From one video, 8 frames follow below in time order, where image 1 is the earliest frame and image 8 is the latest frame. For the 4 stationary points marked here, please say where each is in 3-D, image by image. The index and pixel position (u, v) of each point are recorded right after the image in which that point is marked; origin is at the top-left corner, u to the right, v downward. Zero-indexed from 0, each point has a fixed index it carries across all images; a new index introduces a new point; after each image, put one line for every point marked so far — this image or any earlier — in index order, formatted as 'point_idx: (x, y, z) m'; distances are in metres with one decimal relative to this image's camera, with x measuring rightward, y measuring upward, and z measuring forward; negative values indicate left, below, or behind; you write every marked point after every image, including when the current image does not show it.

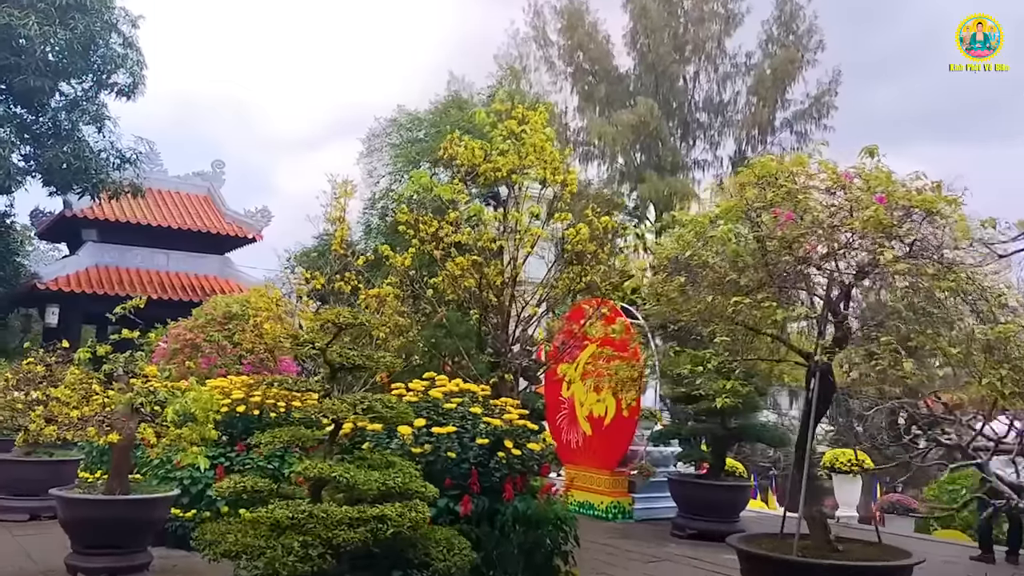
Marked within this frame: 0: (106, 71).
0: (-6.6, +3.5, +14.0) m
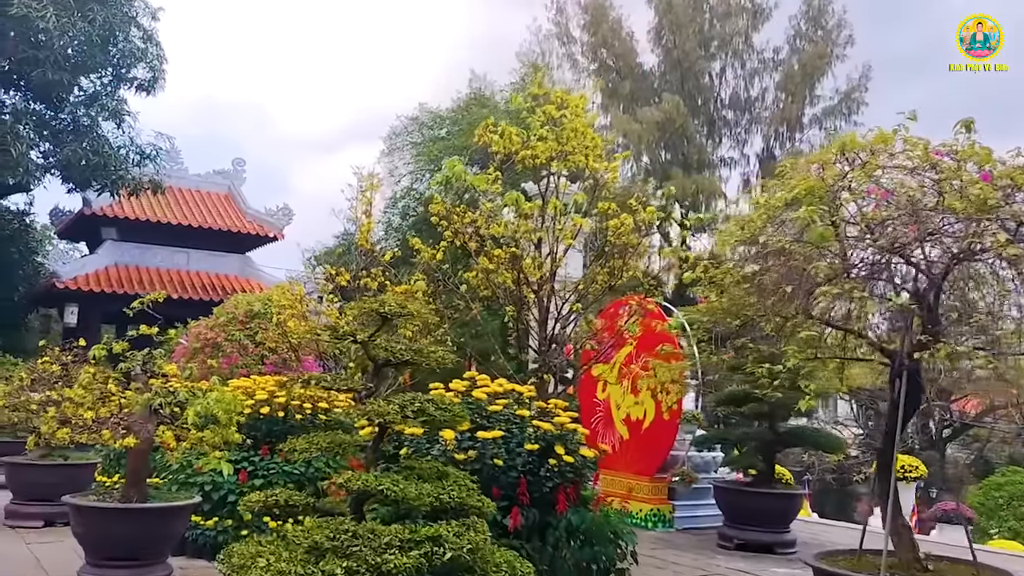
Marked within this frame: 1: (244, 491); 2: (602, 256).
0: (-6.1, +3.5, +13.7) m
1: (-2.0, -1.5, +6.4) m
2: (+0.8, +0.3, +7.6) m
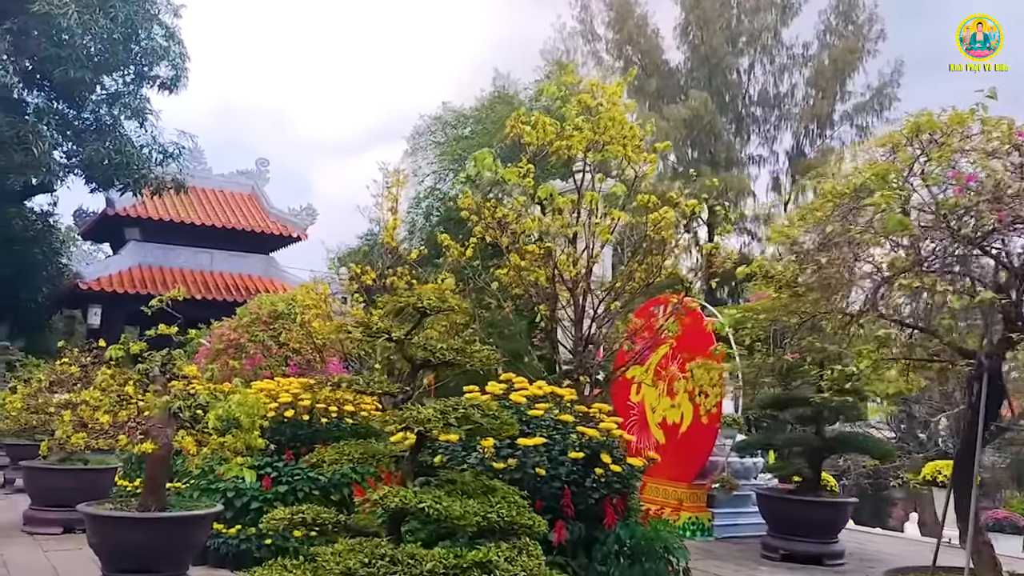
0: (-5.7, +3.5, +13.5) m
1: (-1.7, -1.5, +6.1) m
2: (+1.1, +0.3, +7.2) m
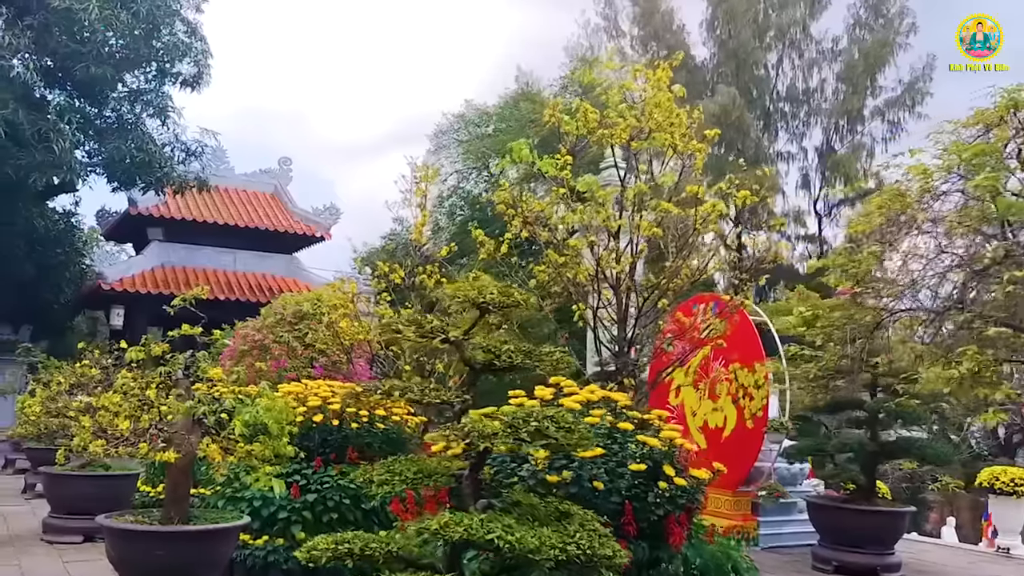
0: (-5.3, +3.5, +13.3) m
1: (-1.4, -1.5, +5.8) m
2: (+1.4, +0.3, +6.9) m
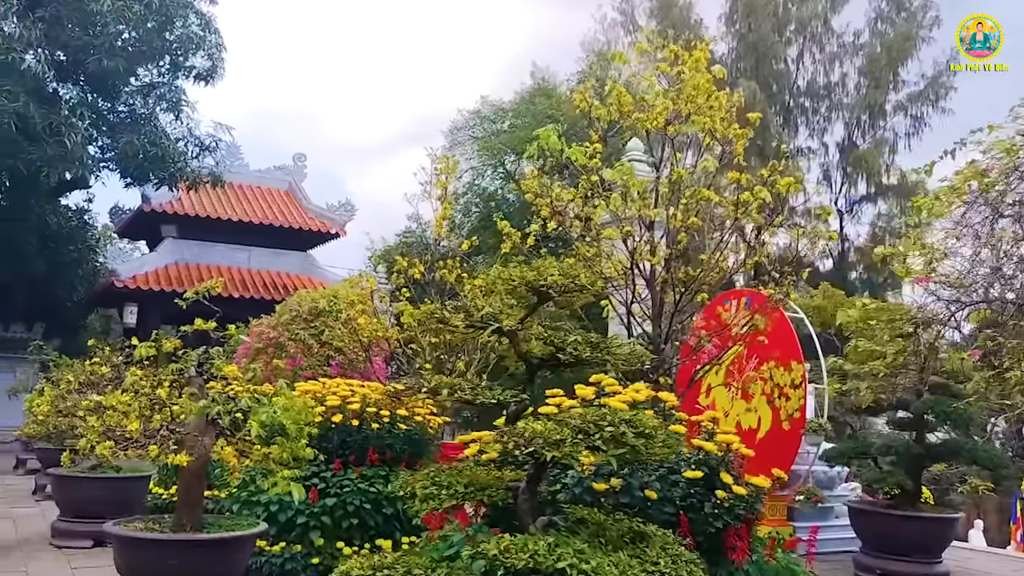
0: (-5.0, +3.6, +13.1) m
1: (-1.3, -1.4, +5.5) m
2: (+1.6, +0.4, +6.5) m
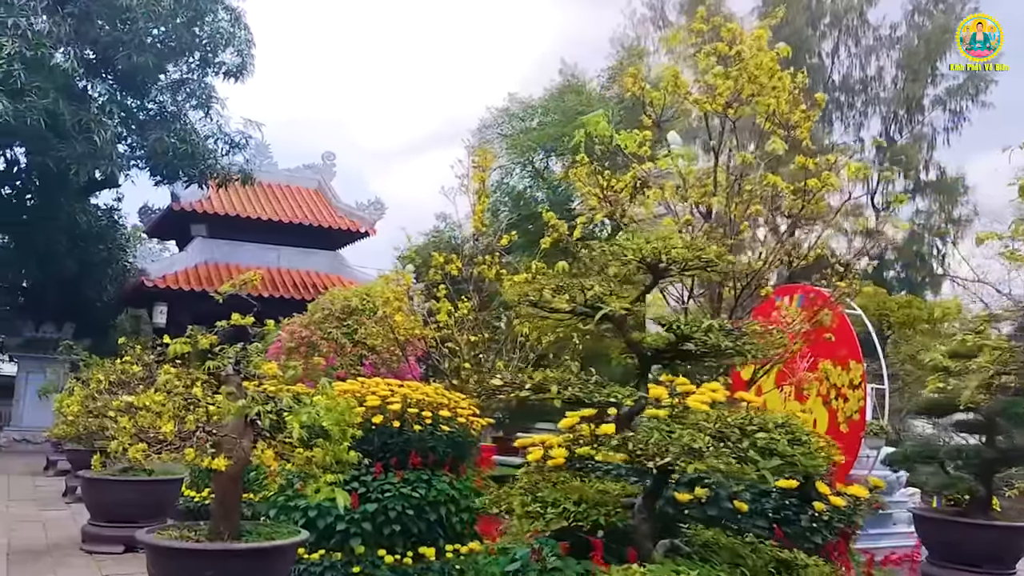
0: (-4.5, +3.6, +12.9) m
1: (-0.9, -1.4, +5.2) m
2: (+1.9, +0.4, +6.2) m
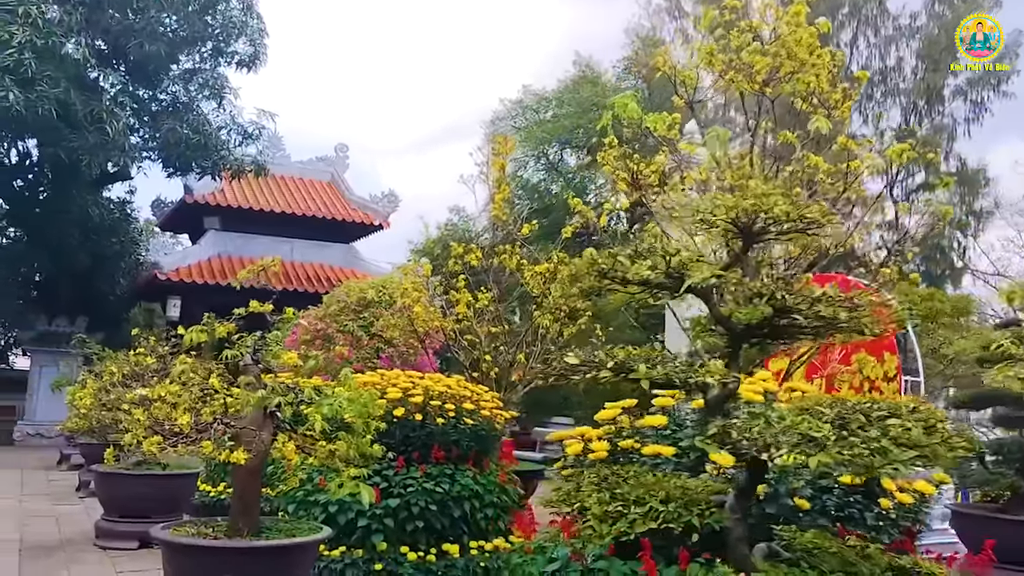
0: (-4.2, +3.7, +12.7) m
1: (-0.8, -1.3, +5.1) m
2: (+2.1, +0.5, +5.9) m
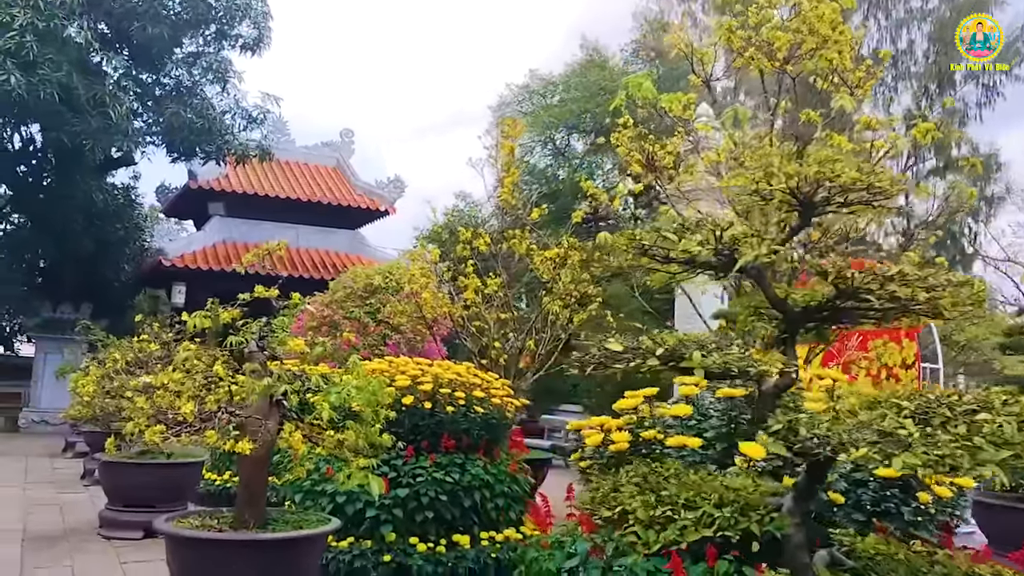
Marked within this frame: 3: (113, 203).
0: (-4.1, +3.9, +12.6) m
1: (-0.7, -1.2, +4.9) m
2: (+2.1, +0.6, +5.8) m
3: (-6.2, +1.3, +13.5) m
